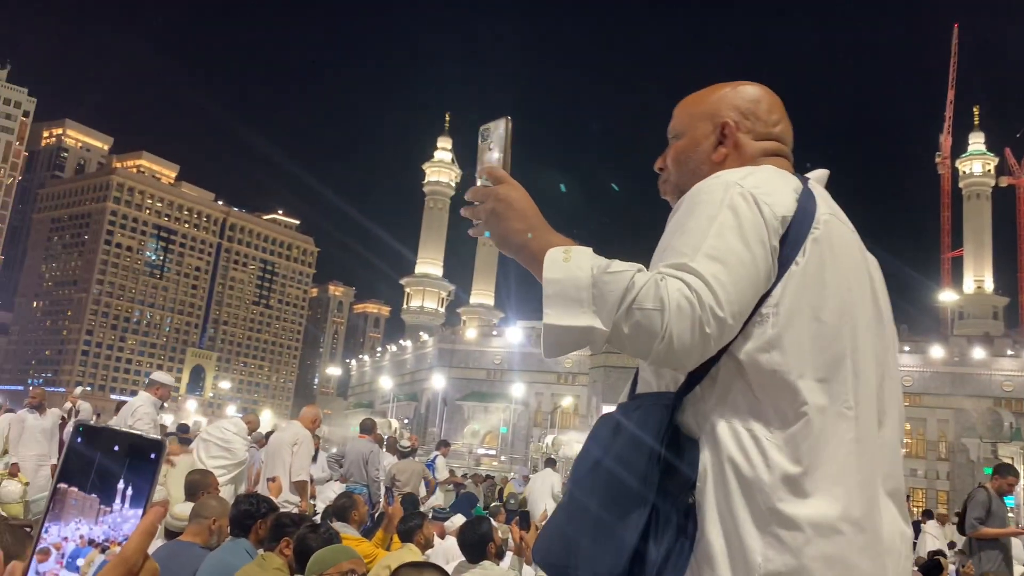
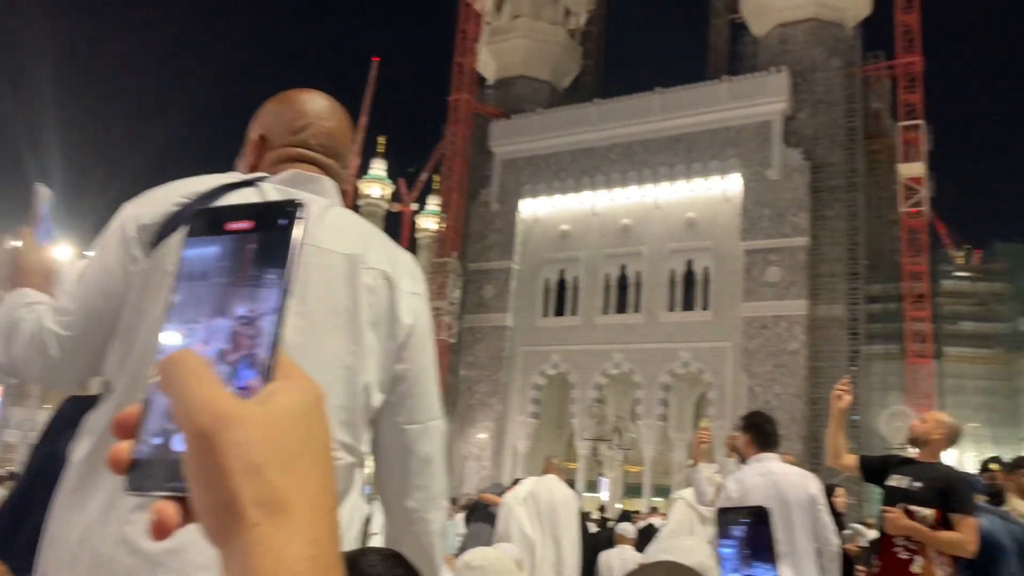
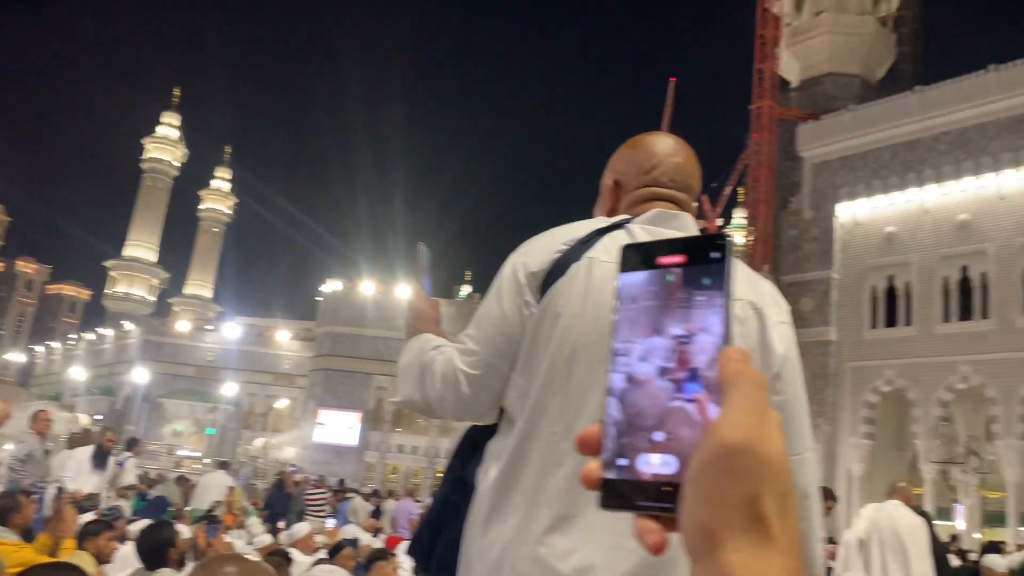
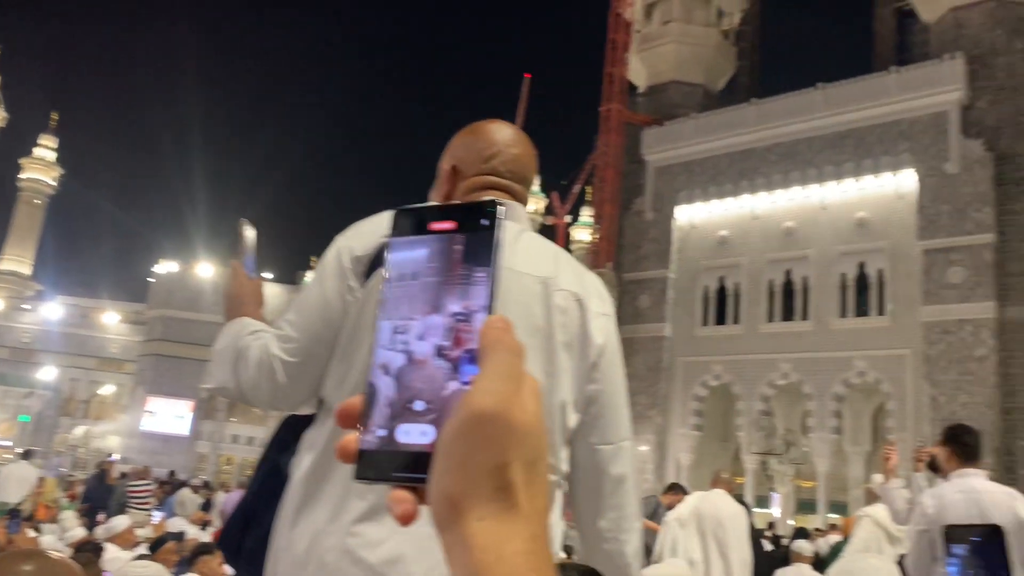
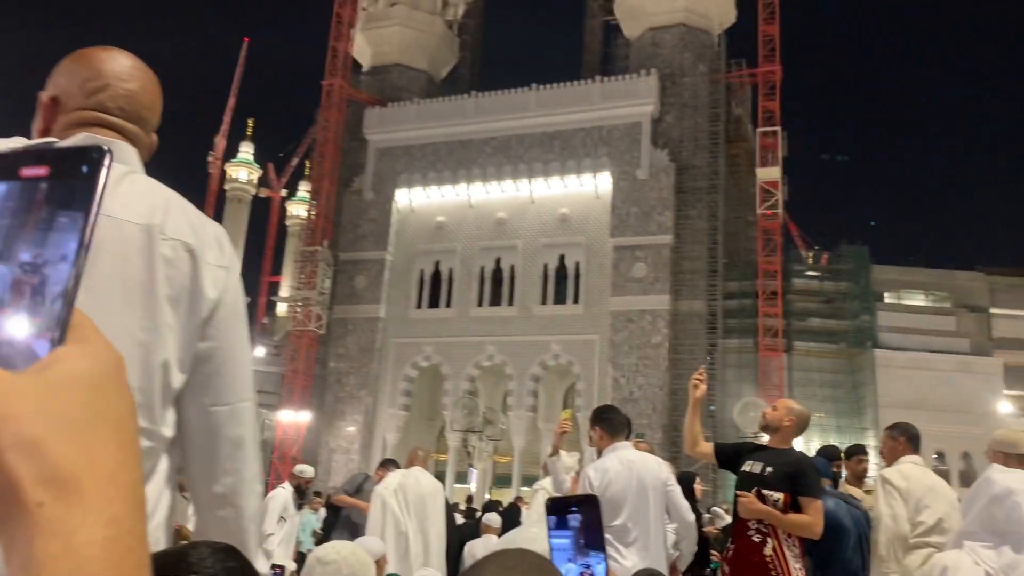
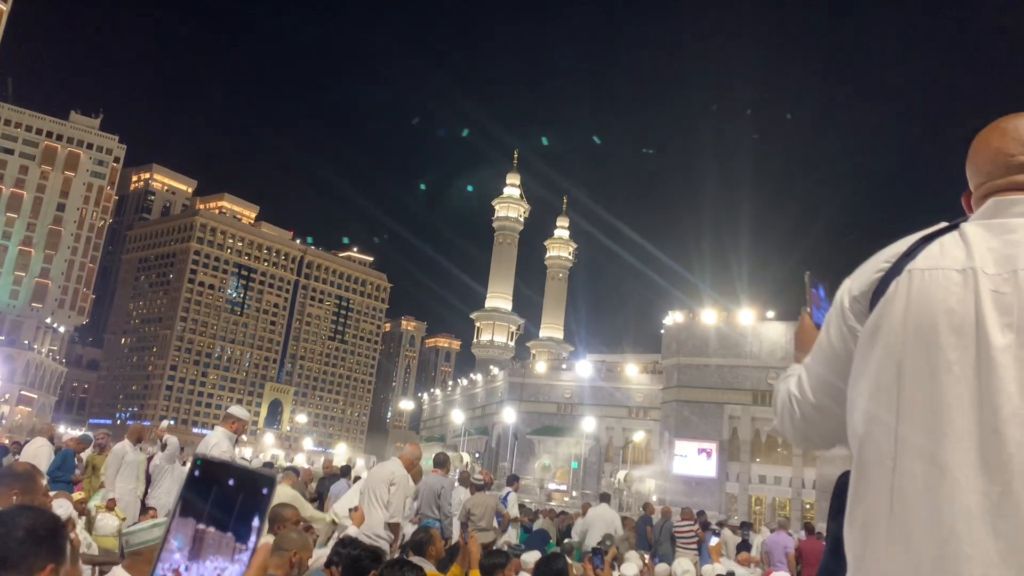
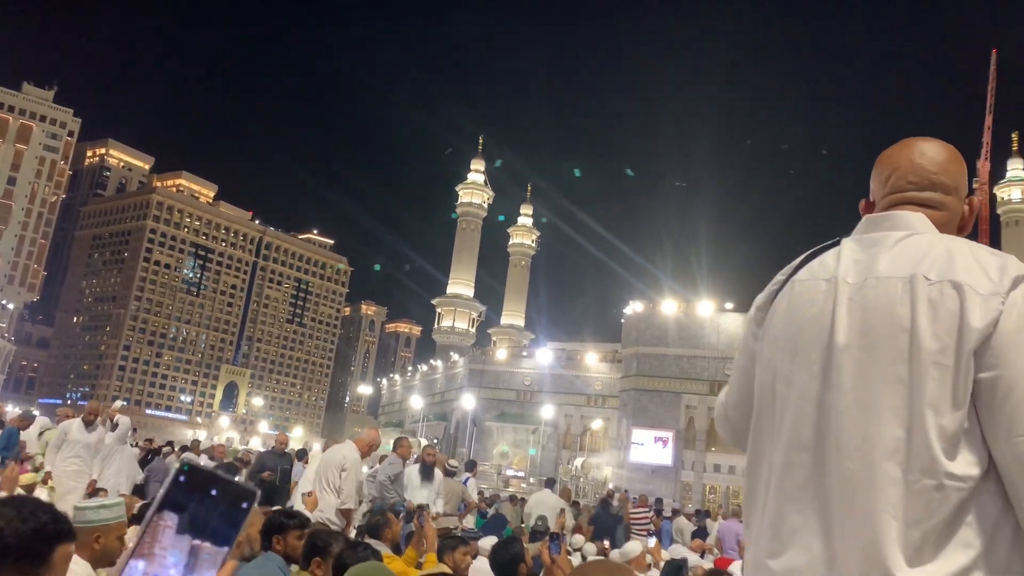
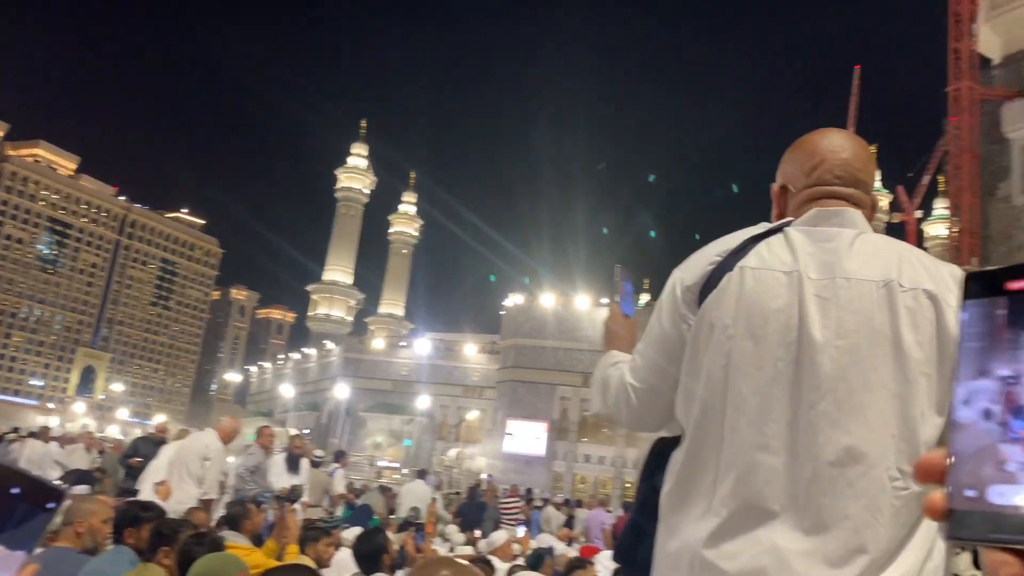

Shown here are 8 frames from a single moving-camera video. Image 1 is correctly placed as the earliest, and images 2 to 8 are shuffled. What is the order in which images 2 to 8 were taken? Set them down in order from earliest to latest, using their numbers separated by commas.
6, 7, 8, 3, 4, 2, 5
